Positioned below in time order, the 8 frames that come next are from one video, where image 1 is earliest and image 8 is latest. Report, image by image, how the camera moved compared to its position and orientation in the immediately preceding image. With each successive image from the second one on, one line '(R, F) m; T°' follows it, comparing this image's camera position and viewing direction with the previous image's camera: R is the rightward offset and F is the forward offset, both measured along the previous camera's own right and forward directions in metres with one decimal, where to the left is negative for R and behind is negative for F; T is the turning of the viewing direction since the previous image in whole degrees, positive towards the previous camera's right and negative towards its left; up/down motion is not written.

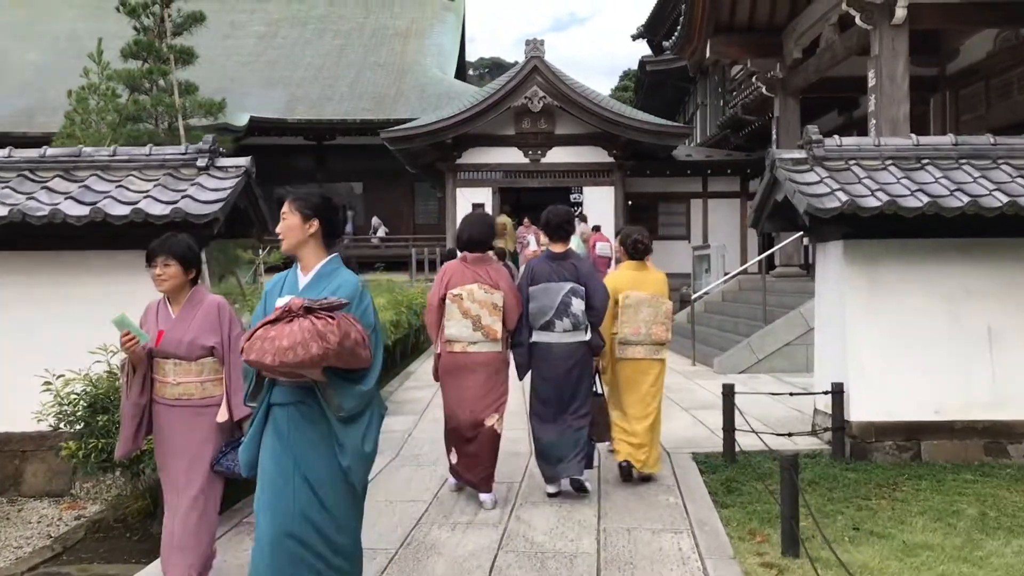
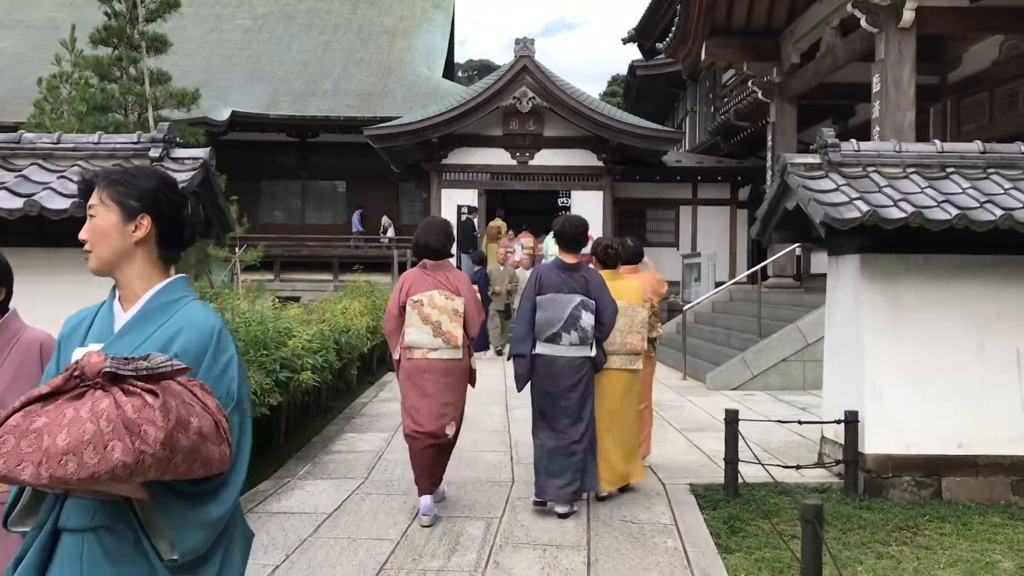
(0.0, +0.4) m; +1°
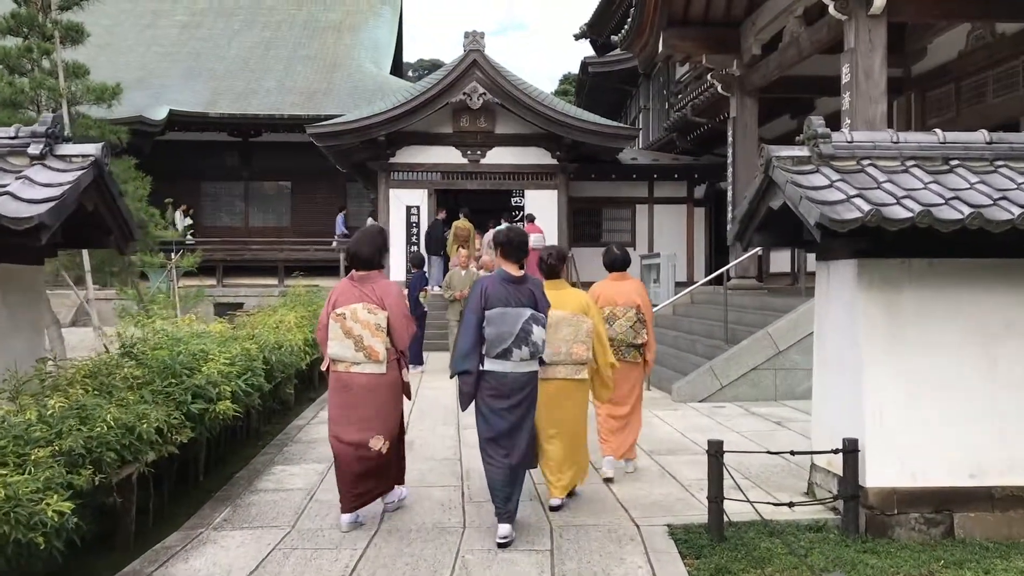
(0.0, +0.6) m; +3°
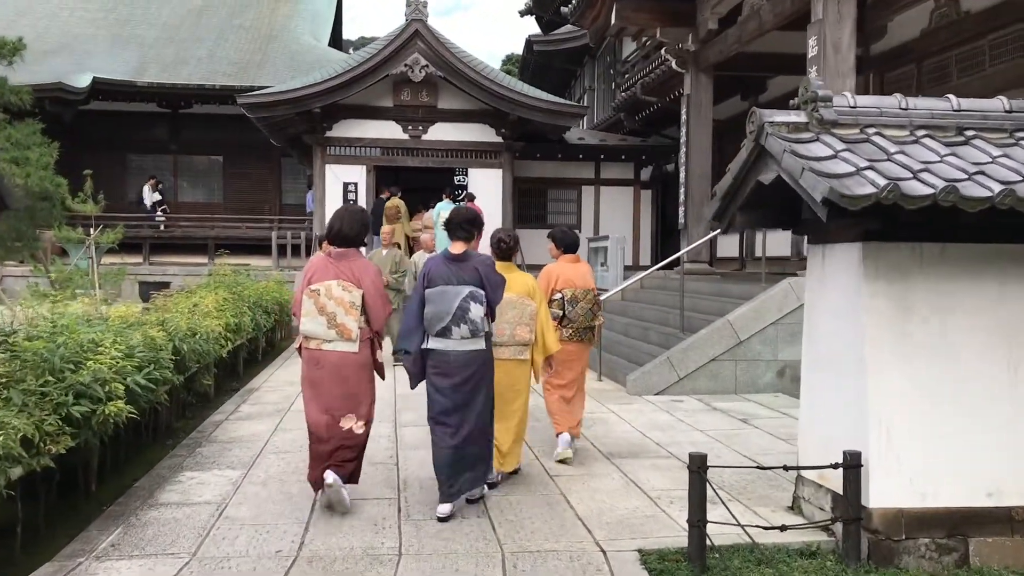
(0.0, +0.6) m; +4°
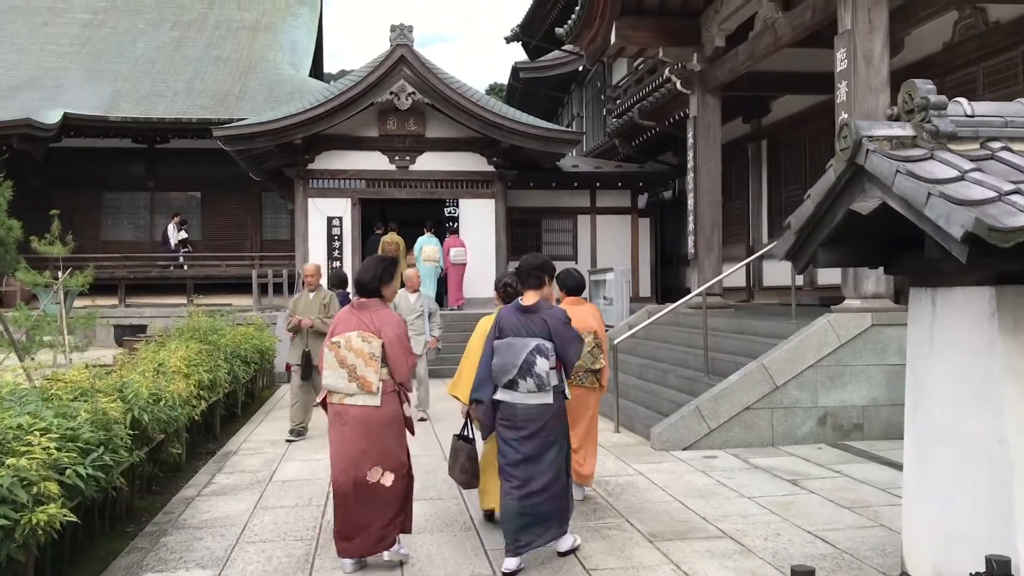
(-0.1, +0.7) m; +1°
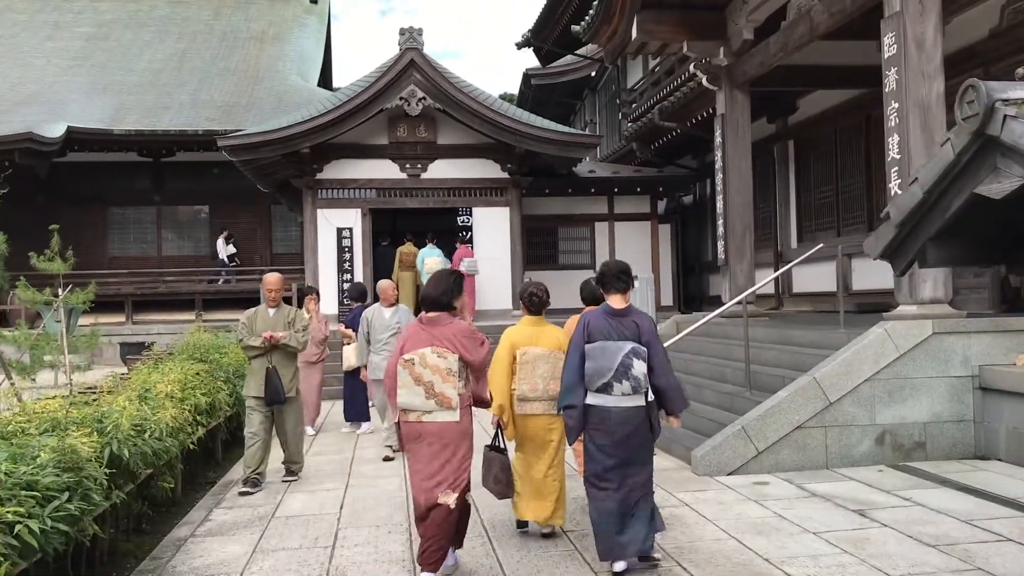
(-0.1, +0.5) m; -1°
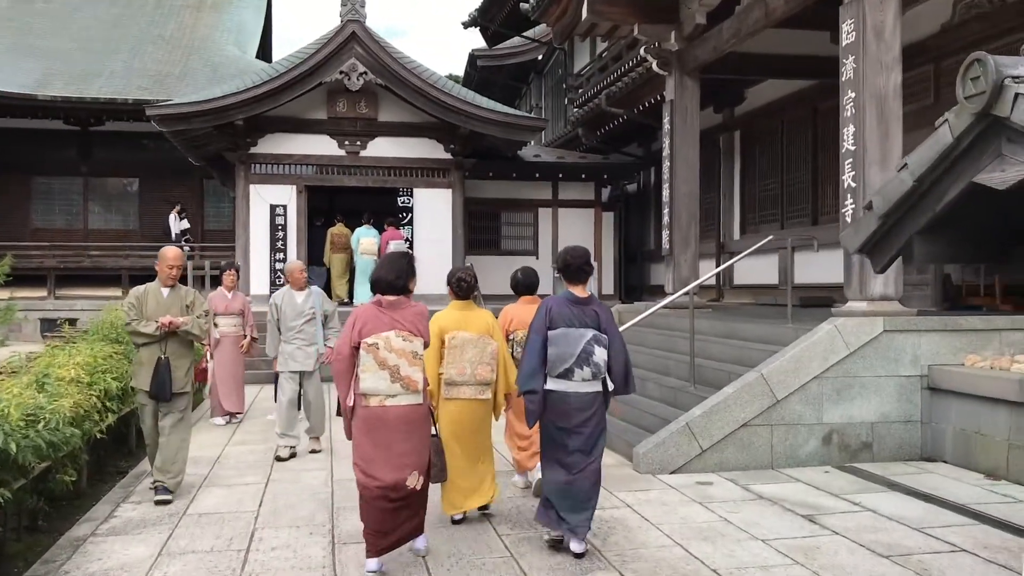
(0.0, +0.3) m; +4°
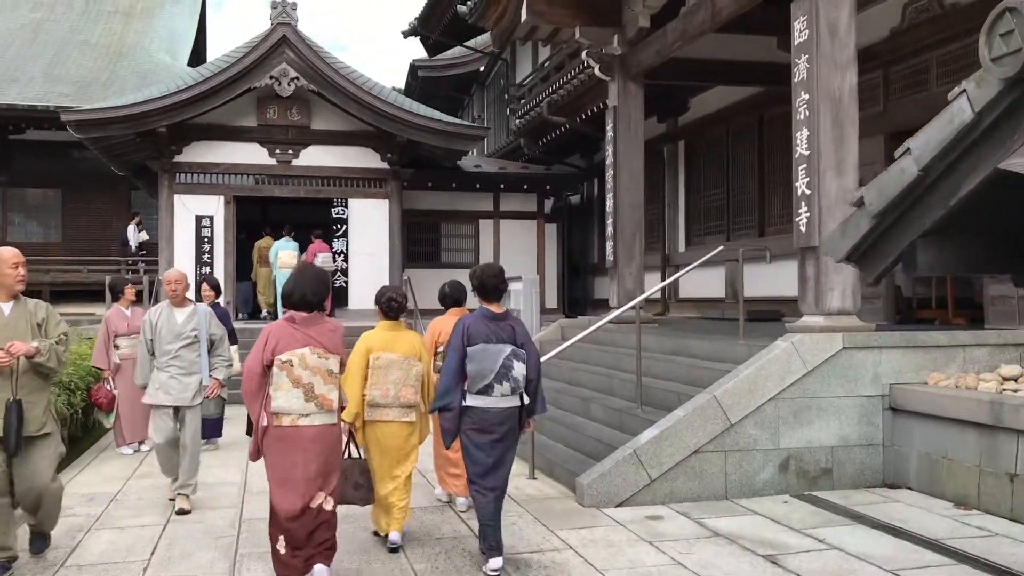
(+0.1, +0.5) m; +3°
